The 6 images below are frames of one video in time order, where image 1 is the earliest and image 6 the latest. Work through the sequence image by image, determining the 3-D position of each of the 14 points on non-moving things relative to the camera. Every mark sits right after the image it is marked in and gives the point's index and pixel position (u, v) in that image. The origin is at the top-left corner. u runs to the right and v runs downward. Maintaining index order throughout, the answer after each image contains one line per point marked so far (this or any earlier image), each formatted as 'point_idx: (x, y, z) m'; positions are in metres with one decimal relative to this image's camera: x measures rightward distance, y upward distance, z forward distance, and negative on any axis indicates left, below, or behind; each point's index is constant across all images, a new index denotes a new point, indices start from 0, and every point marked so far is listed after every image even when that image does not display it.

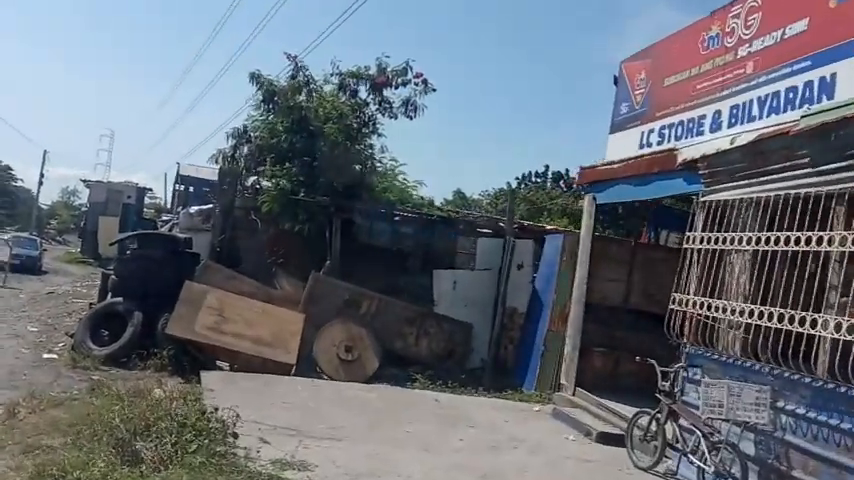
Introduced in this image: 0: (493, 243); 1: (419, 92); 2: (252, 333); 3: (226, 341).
0: (+1.2, -0.1, +12.5) m
1: (-0.2, +3.3, +15.0) m
2: (-2.9, -1.5, +11.2) m
3: (-3.3, -1.6, +11.0) m
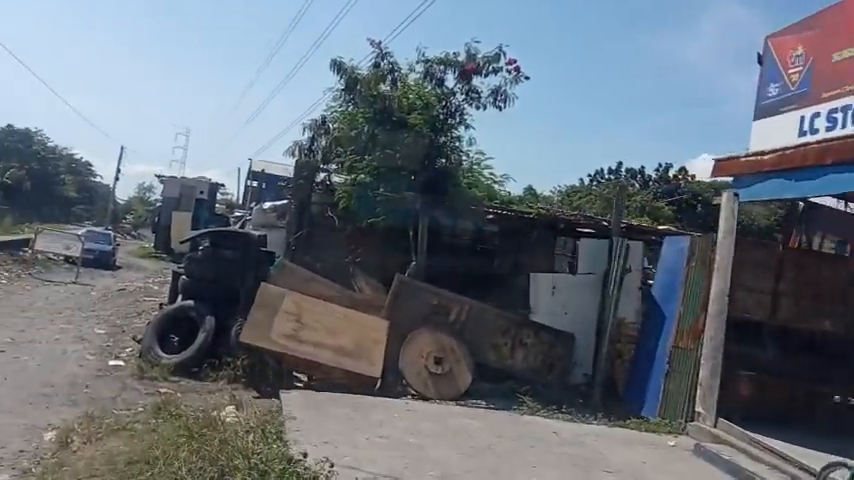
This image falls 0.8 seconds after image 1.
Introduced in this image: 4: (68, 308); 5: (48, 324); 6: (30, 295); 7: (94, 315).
0: (+2.8, -0.1, +11.0) m
1: (+1.7, +3.3, +13.6) m
2: (-1.4, -1.5, +10.2) m
3: (-1.8, -1.6, +9.9) m
4: (-7.9, -1.5, +14.8) m
5: (-7.0, -1.6, +12.5) m
6: (-9.5, -1.4, +16.3) m
7: (-7.0, -1.6, +14.1) m
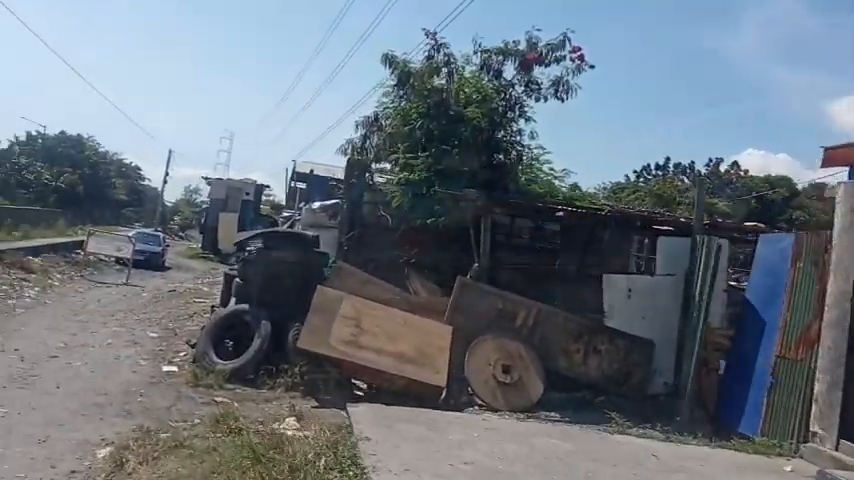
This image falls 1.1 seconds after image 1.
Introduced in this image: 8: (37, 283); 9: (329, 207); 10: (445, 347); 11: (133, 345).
0: (+3.8, -0.1, +10.2) m
1: (+2.8, +3.3, +12.8) m
2: (-0.5, -1.5, +9.6) m
3: (-0.9, -1.6, +9.3) m
4: (-6.6, -1.5, +14.6) m
5: (-5.9, -1.6, +12.2) m
6: (-8.2, -1.4, +16.2) m
7: (-5.8, -1.6, +13.9) m
8: (-9.6, -1.1, +16.7) m
9: (-2.6, +0.8, +17.7) m
10: (+0.3, -1.5, +9.6) m
11: (-4.8, -1.7, +11.1) m
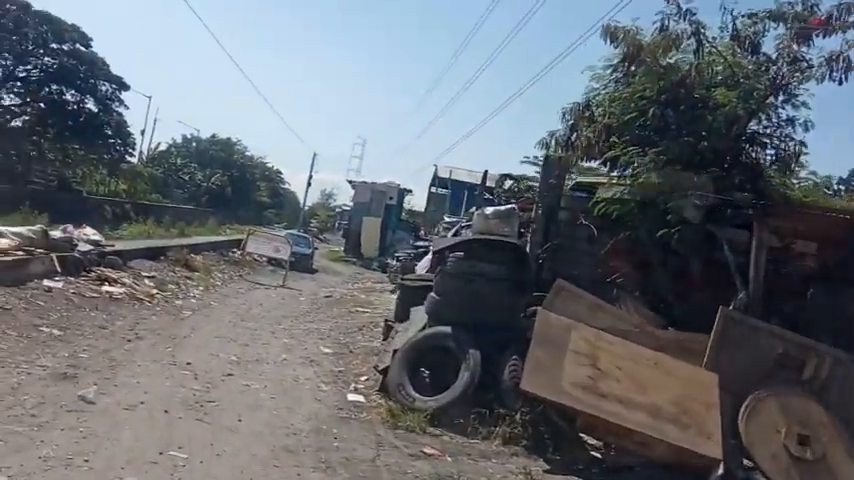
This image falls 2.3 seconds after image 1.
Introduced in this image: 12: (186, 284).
0: (+6.7, -0.4, +7.1) m
1: (+6.4, +2.9, +9.9) m
2: (+2.4, -1.7, +7.3) m
3: (+1.9, -1.8, +7.1) m
4: (-2.8, -1.6, +13.3) m
5: (-2.5, -1.6, +10.9) m
6: (-4.1, -1.4, +15.2) m
7: (-2.1, -1.6, +12.4) m
8: (-5.4, -1.0, +15.9) m
9: (+1.8, +0.6, +15.7) m
10: (+3.1, -1.7, +7.2) m
11: (-1.7, -1.8, +9.6) m
12: (-5.4, -1.0, +15.1) m
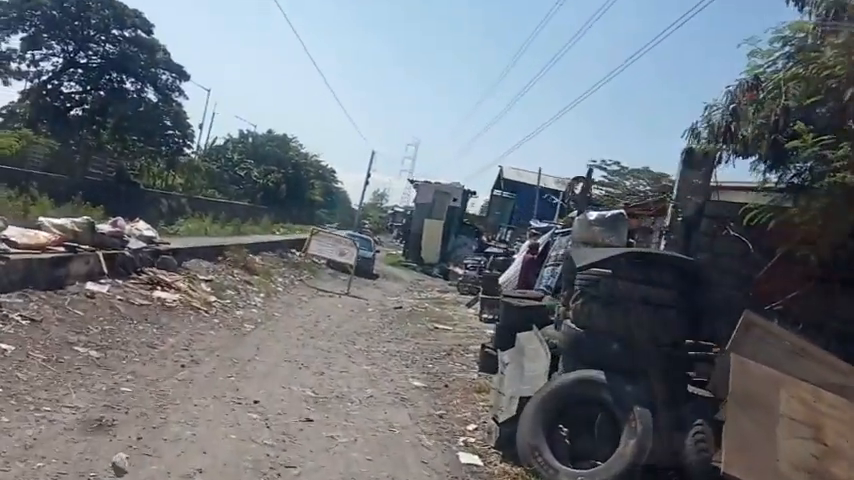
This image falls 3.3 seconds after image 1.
0: (+7.9, -0.8, +4.6) m
1: (+7.9, +2.6, +7.4) m
2: (+3.6, -1.9, +5.1) m
3: (+3.1, -2.0, +5.0) m
4: (-1.1, -1.6, +11.4) m
5: (-1.0, -1.7, +9.0) m
6: (-2.3, -1.4, +13.4) m
7: (-0.5, -1.7, +10.5) m
8: (-3.5, -1.0, +14.3) m
9: (+3.7, +0.4, +13.6) m
10: (+4.3, -2.0, +5.0) m
11: (-0.3, -1.8, +7.6) m
12: (-3.6, -1.0, +13.4) m
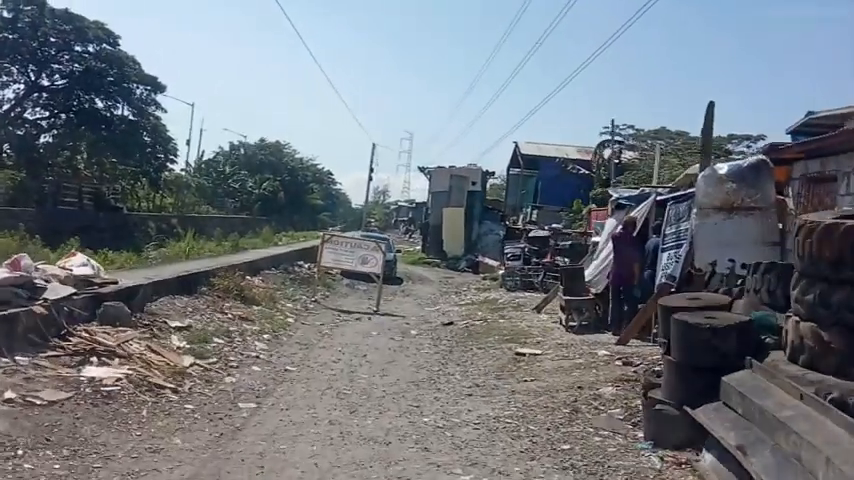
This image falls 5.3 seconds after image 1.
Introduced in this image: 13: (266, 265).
0: (+8.8, +0.2, +0.4) m
1: (+8.4, +3.5, +3.2) m
2: (+4.7, -1.5, +0.9) m
3: (+4.2, -1.6, +0.8) m
4: (0.0, -1.6, +7.3) m
5: (0.0, -1.7, +4.9) m
6: (-1.2, -1.5, +9.2) m
7: (+0.6, -1.7, +6.4) m
8: (-2.5, -1.3, +10.1) m
9: (+4.5, +0.9, +9.4) m
10: (+5.4, -1.4, +0.8) m
11: (+0.8, -1.8, +3.5) m
12: (-2.5, -1.3, +9.3) m
13: (-4.0, -0.6, +16.7) m
